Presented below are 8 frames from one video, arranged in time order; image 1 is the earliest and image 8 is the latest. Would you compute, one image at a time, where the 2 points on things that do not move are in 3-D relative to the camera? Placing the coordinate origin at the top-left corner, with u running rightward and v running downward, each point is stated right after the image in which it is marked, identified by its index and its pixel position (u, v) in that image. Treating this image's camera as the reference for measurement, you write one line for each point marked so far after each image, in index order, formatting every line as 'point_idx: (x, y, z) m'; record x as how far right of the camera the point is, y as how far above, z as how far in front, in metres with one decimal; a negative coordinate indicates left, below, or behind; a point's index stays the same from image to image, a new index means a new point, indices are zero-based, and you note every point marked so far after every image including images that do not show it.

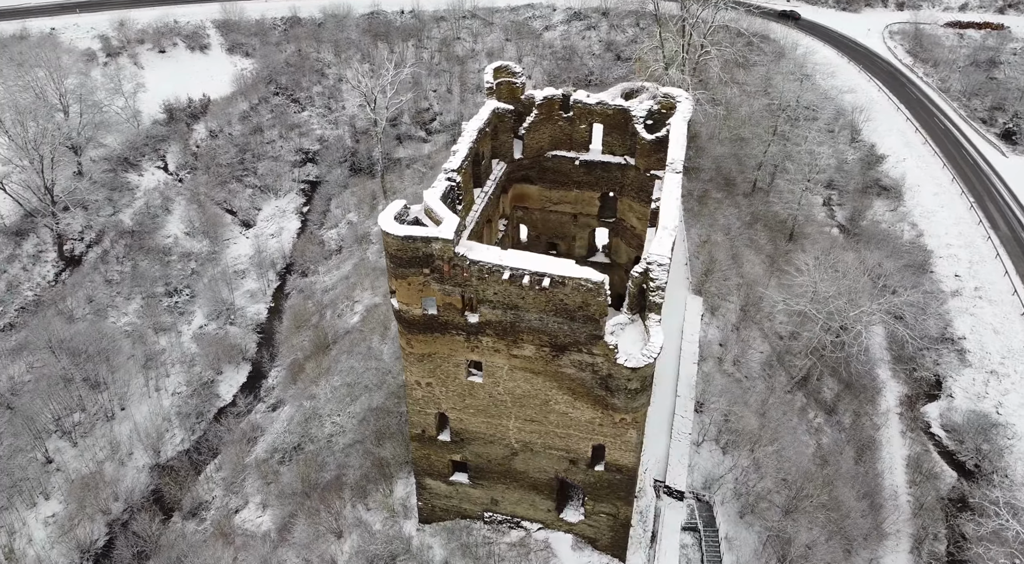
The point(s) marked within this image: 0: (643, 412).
0: (+2.8, -2.8, +16.1) m
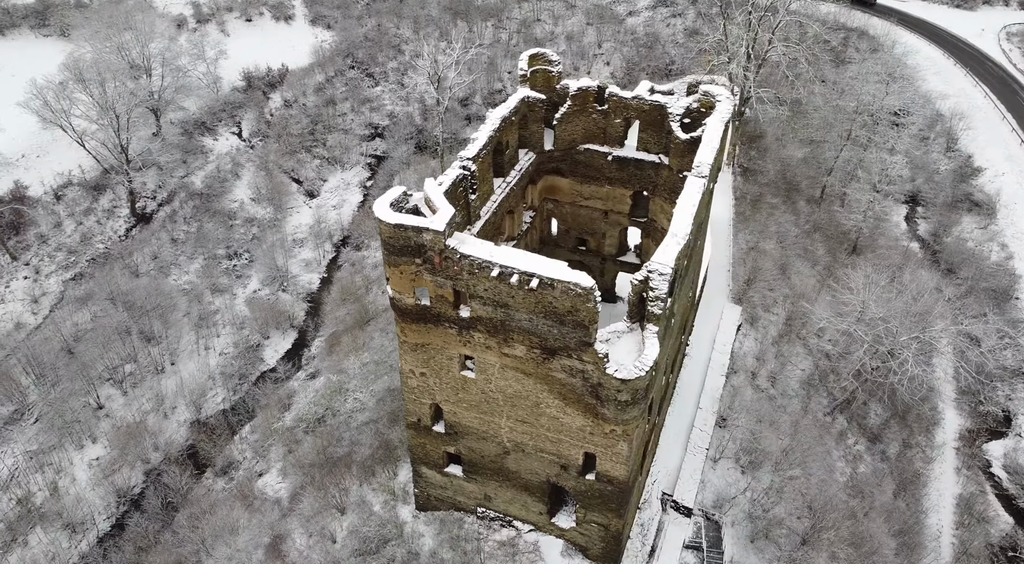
0: (+2.5, -2.9, +15.4) m
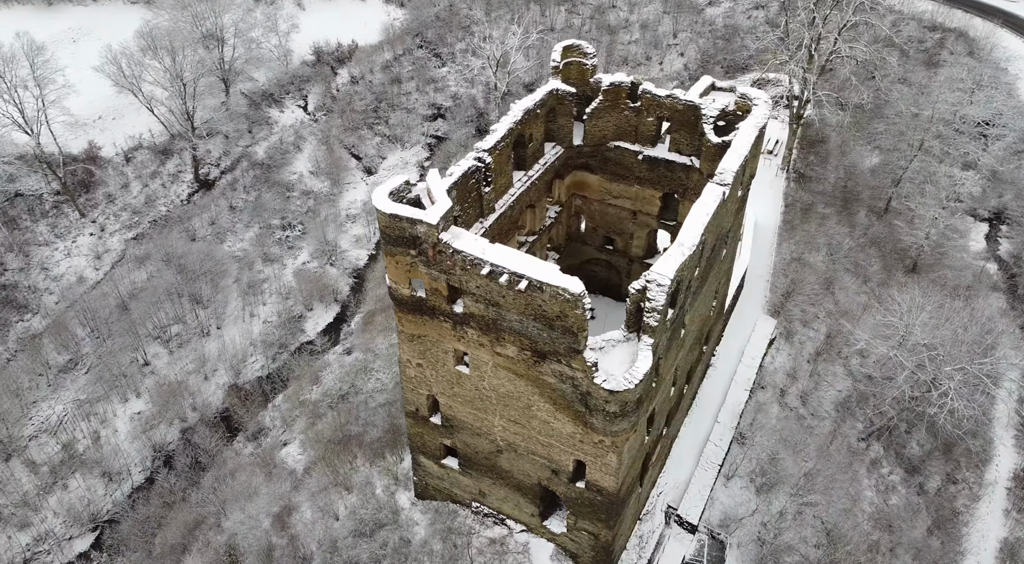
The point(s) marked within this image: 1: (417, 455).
0: (+2.3, -3.1, +14.9) m
1: (-2.4, -4.3, +18.7) m
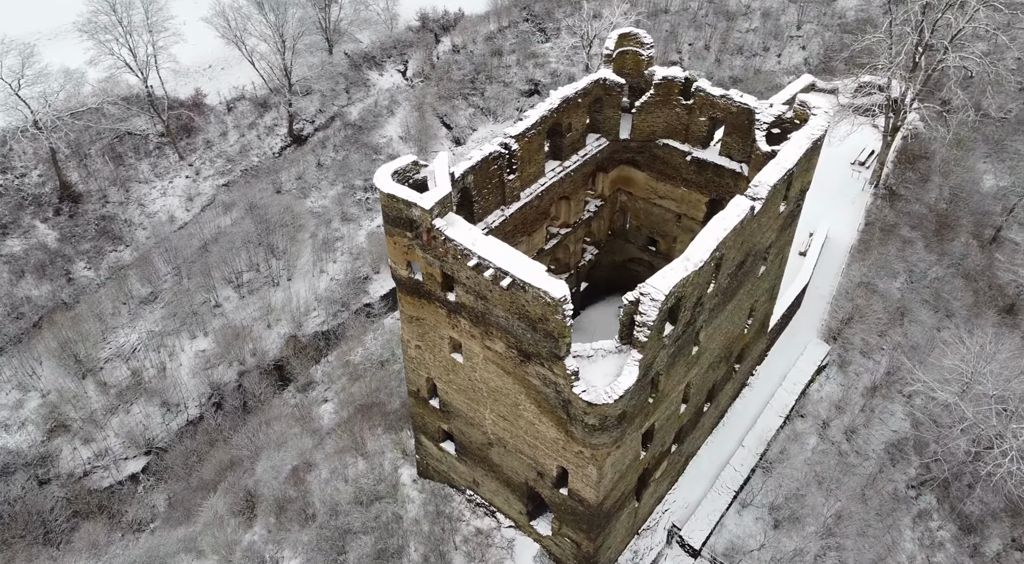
0: (+1.8, -3.2, +14.3) m
1: (-2.4, -3.8, +18.7) m
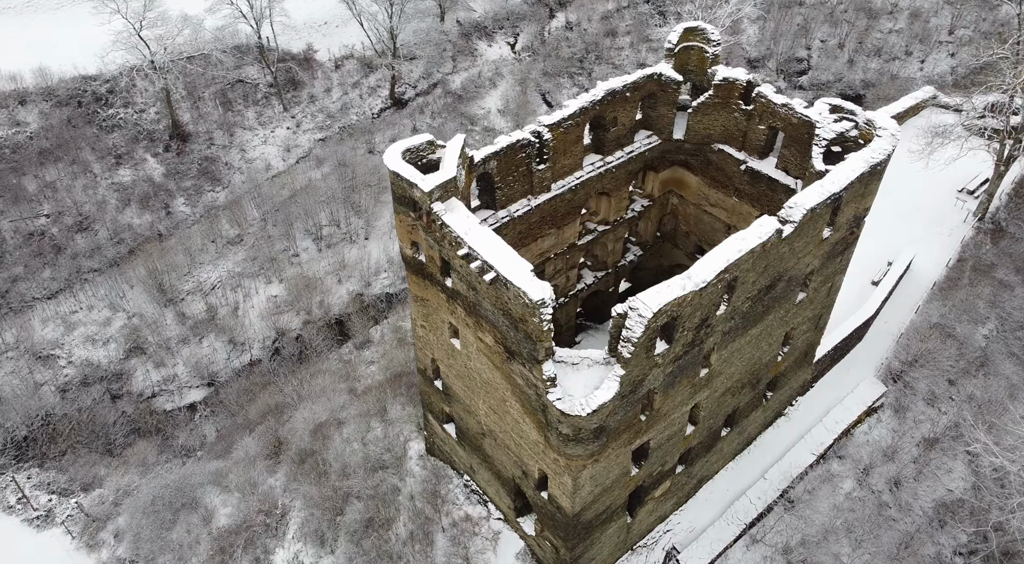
0: (+1.3, -3.3, +13.7) m
1: (-2.2, -3.3, +18.8) m
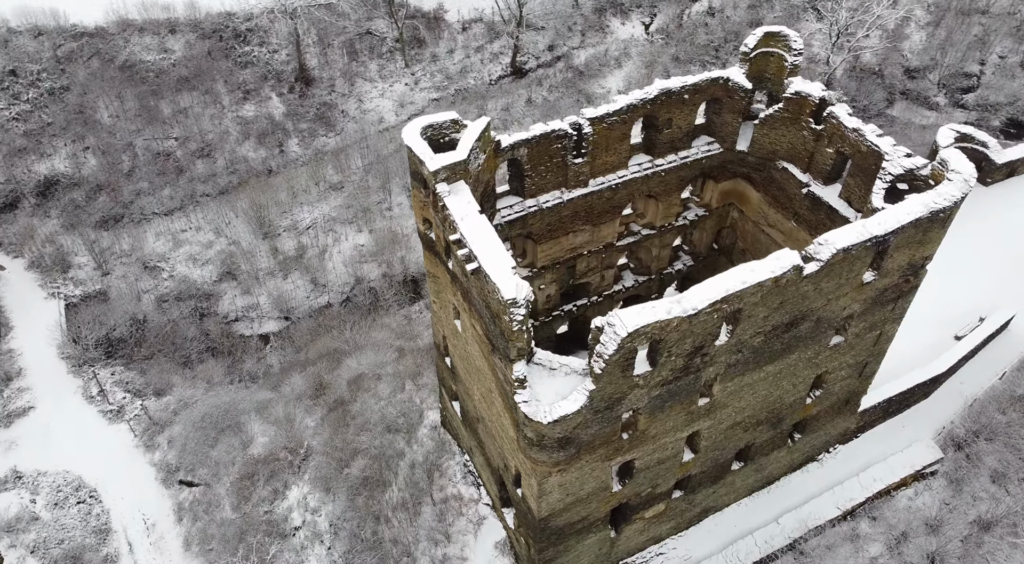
0: (+0.6, -3.4, +13.4) m
1: (-1.8, -2.6, +18.9) m
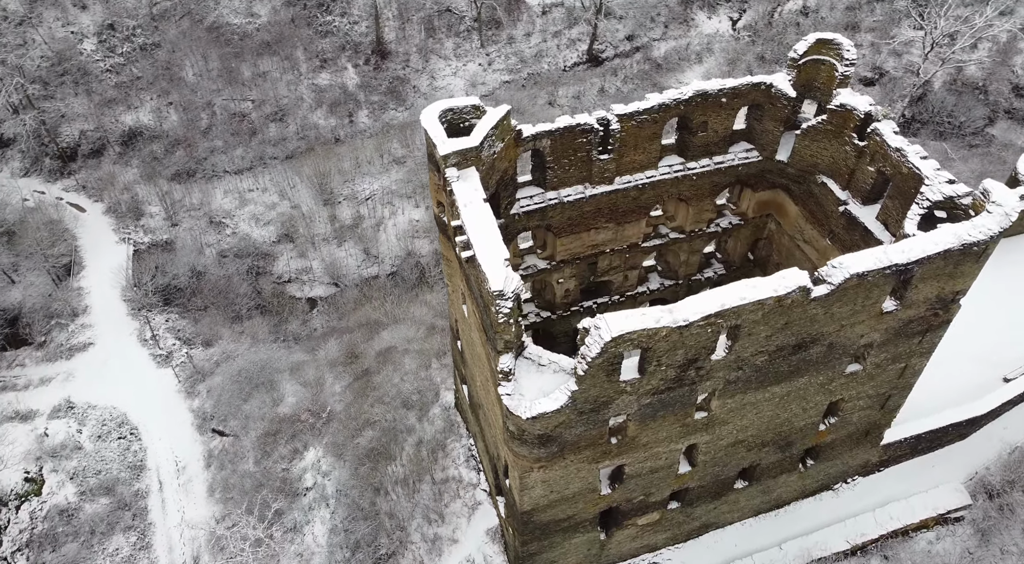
0: (+0.3, -3.3, +13.3) m
1: (-1.5, -2.2, +19.1) m
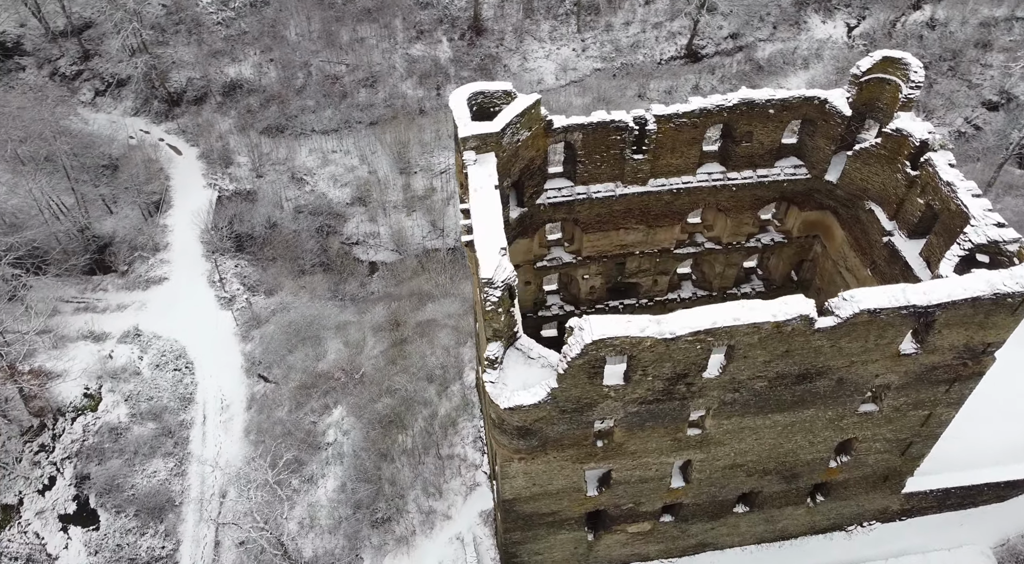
0: (0.0, -3.1, +13.3) m
1: (-0.9, -1.7, +19.2) m
